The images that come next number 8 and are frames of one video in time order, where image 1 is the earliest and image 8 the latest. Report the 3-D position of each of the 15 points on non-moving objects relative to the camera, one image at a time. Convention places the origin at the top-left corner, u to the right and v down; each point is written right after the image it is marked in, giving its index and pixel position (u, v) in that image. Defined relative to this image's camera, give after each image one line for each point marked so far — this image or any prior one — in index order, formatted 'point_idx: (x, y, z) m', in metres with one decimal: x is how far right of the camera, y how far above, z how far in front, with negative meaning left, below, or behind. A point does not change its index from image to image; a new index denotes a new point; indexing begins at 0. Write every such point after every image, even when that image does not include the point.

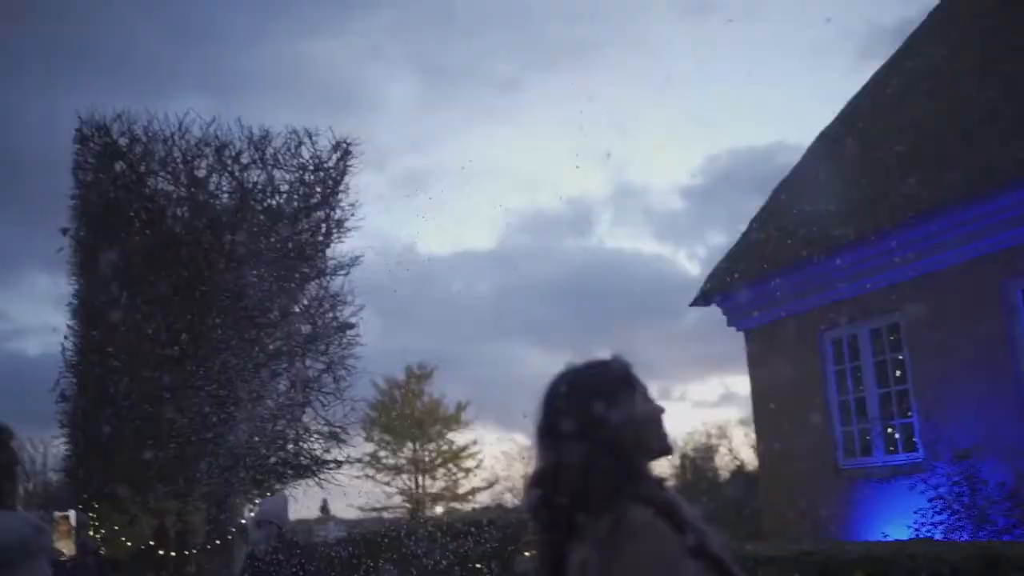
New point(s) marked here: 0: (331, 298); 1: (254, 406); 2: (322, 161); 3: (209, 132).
0: (-2.1, -0.1, +11.6) m
1: (-2.7, -1.3, +10.7) m
2: (-2.2, +1.5, +11.6) m
3: (-3.4, +1.8, +11.3) m
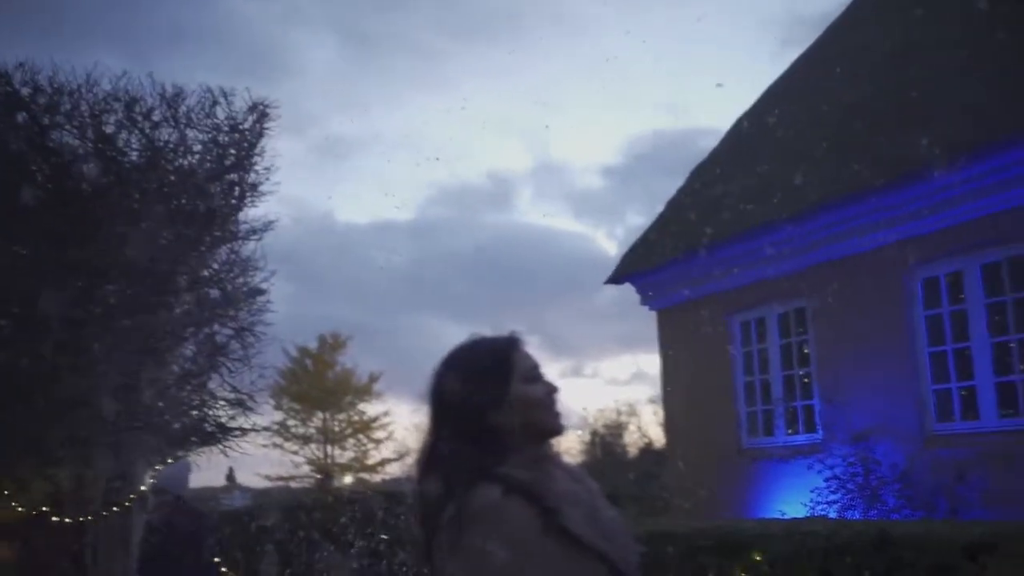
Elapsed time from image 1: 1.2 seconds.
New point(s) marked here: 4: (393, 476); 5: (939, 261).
0: (-3.1, +0.3, +11.4) m
1: (-3.7, -0.9, +10.4) m
2: (-3.2, +1.9, +11.3) m
3: (-4.3, +2.2, +10.9) m
4: (-0.9, -1.5, +7.8) m
5: (+3.5, +0.1, +8.7) m
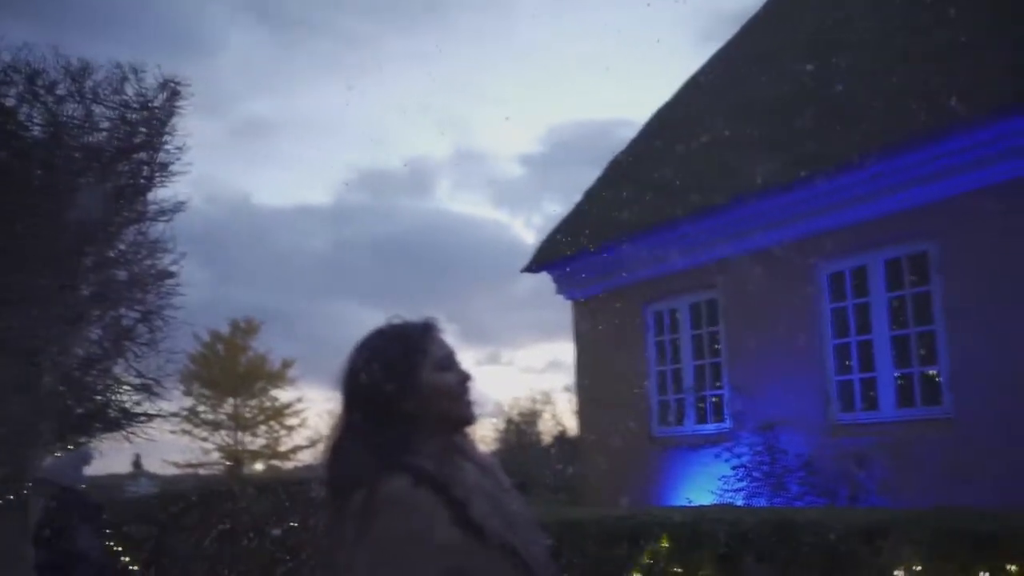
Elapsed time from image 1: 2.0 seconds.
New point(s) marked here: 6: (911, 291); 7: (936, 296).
0: (-4.0, +0.5, +11.1) m
1: (-4.6, -0.7, +10.1) m
2: (-4.1, +2.1, +11.0) m
3: (-5.2, +2.4, +10.5) m
4: (-1.6, -1.4, +7.7) m
5: (+2.7, +0.2, +9.0) m
6: (+3.2, -0.1, +8.6) m
7: (+3.4, -0.1, +8.4) m
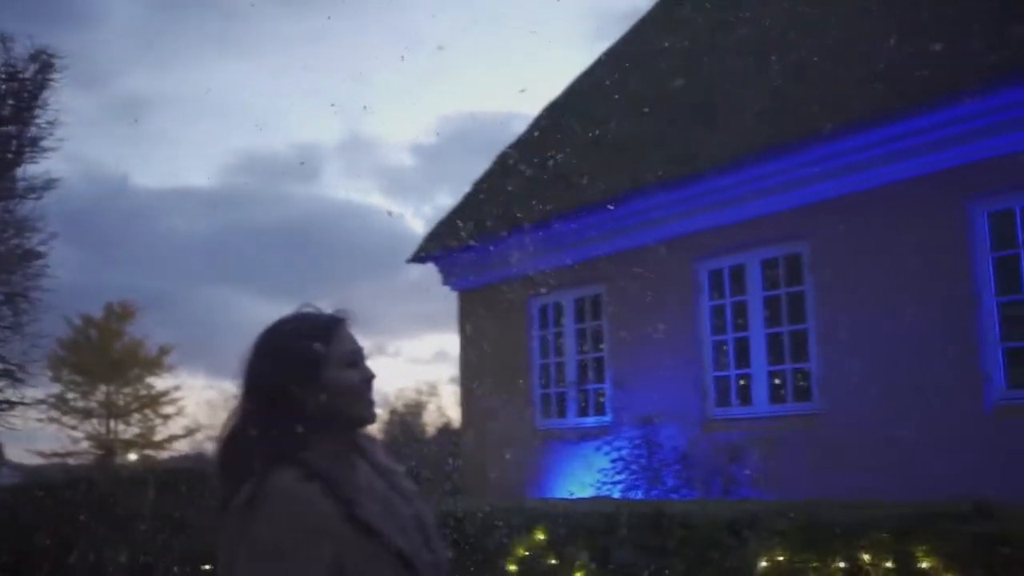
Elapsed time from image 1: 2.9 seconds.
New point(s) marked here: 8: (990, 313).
0: (-4.4, +0.7, +12.0) m
1: (-5.1, -0.5, +11.1) m
2: (-4.4, +2.3, +11.9) m
3: (-5.6, +2.6, +11.6) m
4: (-2.7, -1.3, +8.2) m
5: (+1.8, +0.3, +8.5) m
6: (+2.2, 0.0, +8.1) m
7: (+2.3, -0.1, +7.9) m
8: (+3.2, -0.2, +6.7) m
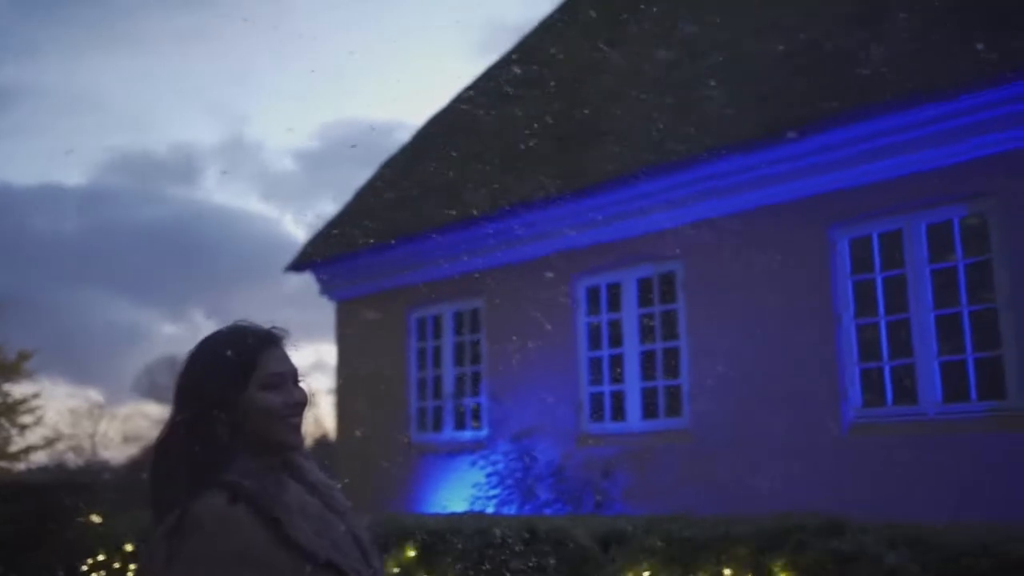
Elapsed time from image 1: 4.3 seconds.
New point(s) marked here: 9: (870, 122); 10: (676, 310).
0: (-5.7, +0.6, +11.4) m
1: (-6.4, -0.5, +10.5) m
2: (-5.7, +2.3, +11.3) m
3: (-6.9, +2.6, +10.9) m
4: (-3.7, -1.3, +7.9) m
5: (+0.7, +0.1, +8.6) m
6: (+1.2, -0.2, +8.3) m
7: (+1.3, -0.2, +8.0) m
8: (+2.4, -0.3, +7.0) m
9: (+2.4, +1.1, +6.7) m
10: (+1.3, -0.2, +8.1) m
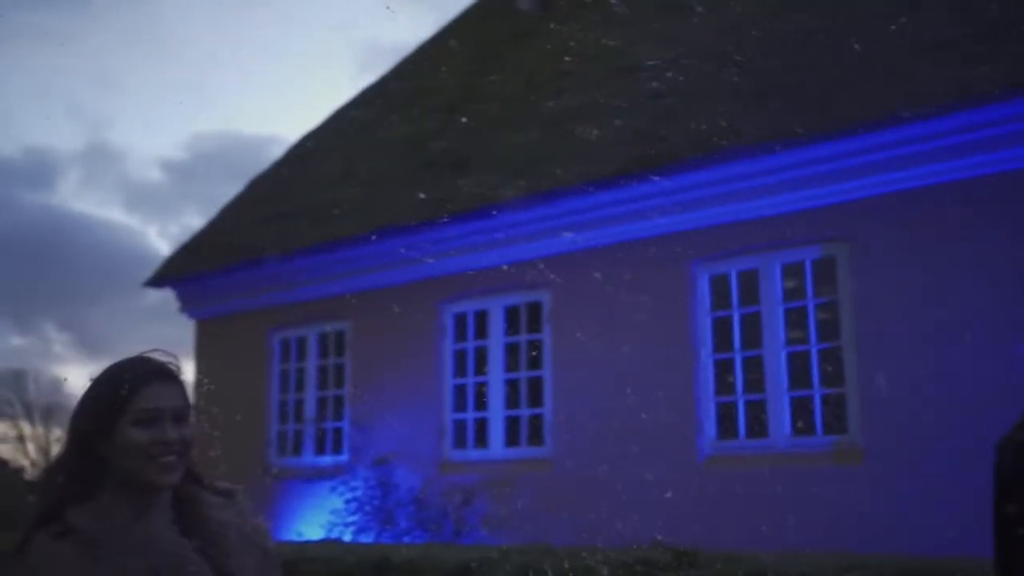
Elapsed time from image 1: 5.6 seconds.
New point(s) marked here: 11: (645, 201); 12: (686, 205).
0: (-7.1, +0.6, +10.6) m
1: (-7.7, -0.5, +9.6) m
2: (-7.1, +2.2, +10.6) m
3: (-8.1, +2.6, +10.0) m
4: (-4.8, -1.3, +7.3) m
5: (-0.4, -0.1, +8.6) m
6: (+0.1, -0.4, +8.3) m
7: (+0.3, -0.4, +8.1) m
8: (+1.4, -0.6, +7.2) m
9: (+1.5, +0.8, +7.0) m
10: (+0.2, -0.4, +8.2) m
11: (+1.0, +0.7, +7.4) m
12: (+1.3, +0.6, +7.3) m
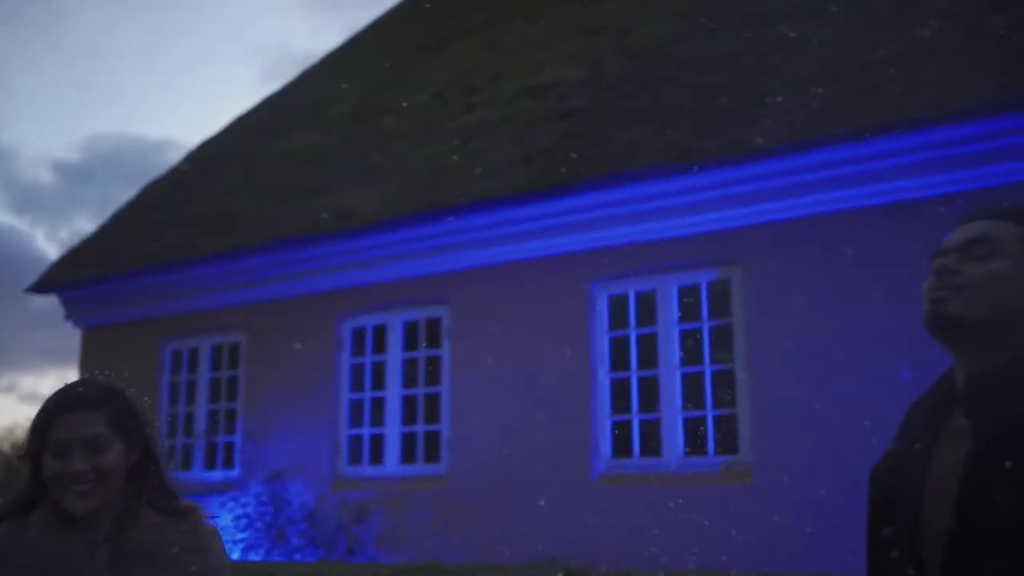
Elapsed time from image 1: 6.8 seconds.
0: (-8.1, +0.6, +9.9) m
1: (-8.6, -0.4, +8.8) m
2: (-8.0, +2.2, +9.9) m
3: (-9.0, +2.7, +9.3) m
4: (-5.5, -1.3, +6.8) m
5: (-1.2, -0.2, +8.5) m
6: (-0.7, -0.5, +8.3) m
7: (-0.5, -0.6, +8.1) m
8: (+0.7, -0.7, +7.3) m
9: (+0.8, +0.7, +7.1) m
10: (-0.6, -0.5, +8.2) m
11: (+0.3, +0.5, +7.5) m
12: (+0.6, +0.5, +7.3) m
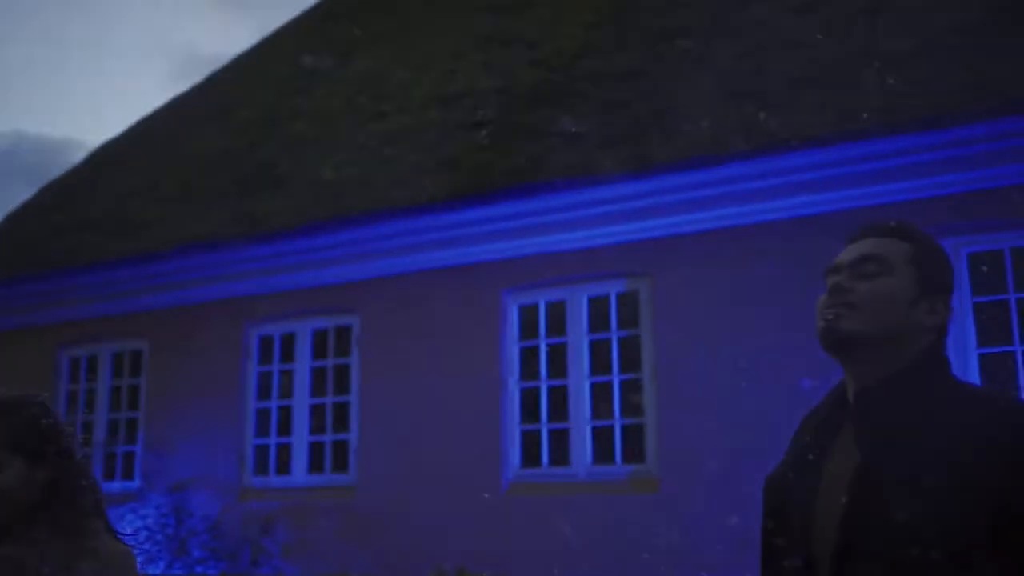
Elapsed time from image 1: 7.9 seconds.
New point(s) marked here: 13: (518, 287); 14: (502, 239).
0: (-9.0, +0.6, +9.2) m
1: (-9.4, -0.4, +8.0) m
2: (-8.8, +2.2, +9.2) m
3: (-9.8, +2.7, +8.5) m
4: (-6.1, -1.3, +6.3) m
5: (-2.0, -0.3, +8.4) m
6: (-1.5, -0.6, +8.2) m
7: (-1.3, -0.6, +8.0) m
8: (0.0, -0.8, +7.3) m
9: (+0.2, +0.6, +7.1) m
10: (-1.3, -0.6, +8.1) m
11: (-0.4, +0.5, +7.5) m
12: (-0.1, +0.4, +7.4) m
13: (+0.1, 0.0, +7.4) m
14: (0.0, +0.4, +7.4) m
